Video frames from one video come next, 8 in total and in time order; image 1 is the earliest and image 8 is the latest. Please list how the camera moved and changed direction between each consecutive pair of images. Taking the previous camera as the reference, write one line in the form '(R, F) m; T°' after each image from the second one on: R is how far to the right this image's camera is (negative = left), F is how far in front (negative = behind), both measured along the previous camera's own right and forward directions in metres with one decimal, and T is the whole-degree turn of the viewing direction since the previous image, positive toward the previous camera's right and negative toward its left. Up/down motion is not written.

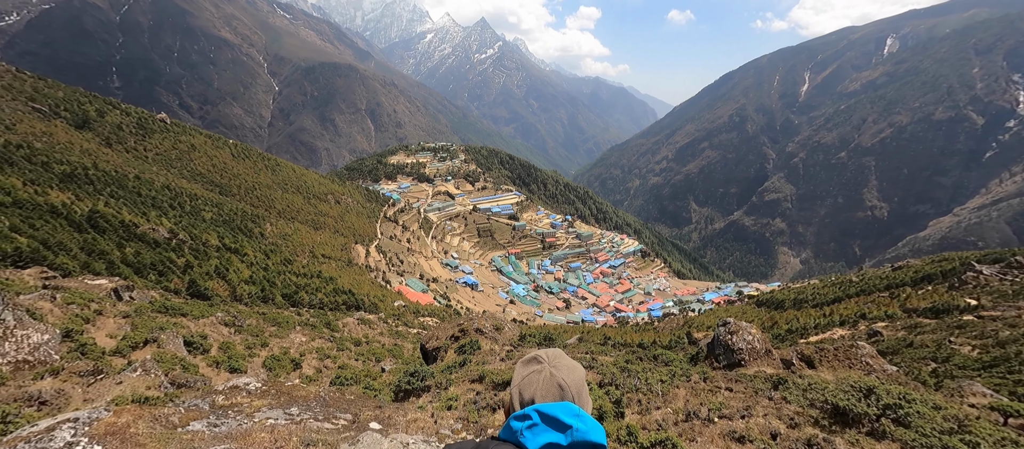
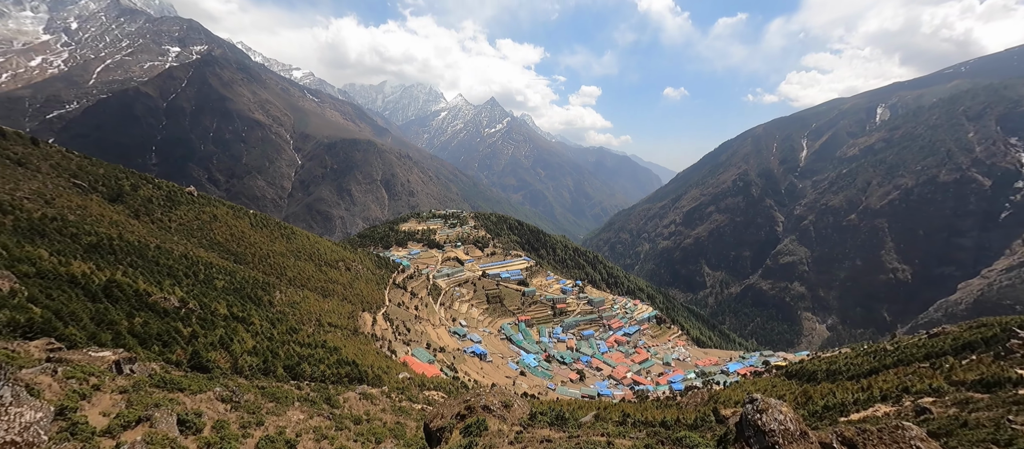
(0.0, +0.4) m; -1°
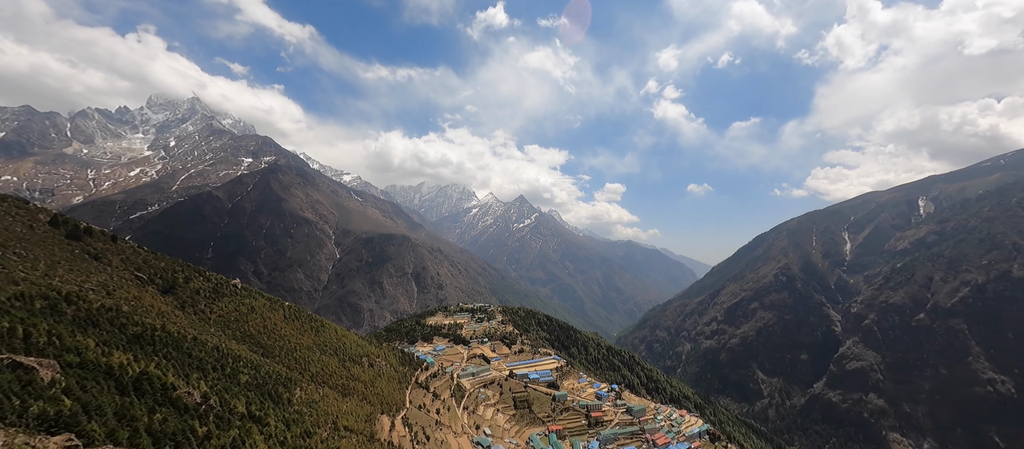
(0.0, +1.4) m; -4°
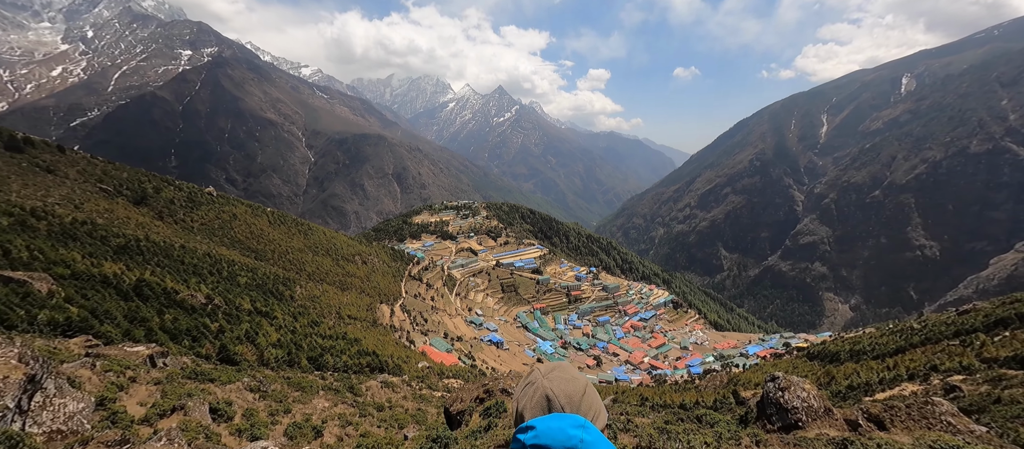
(0.0, -1.2) m; +2°
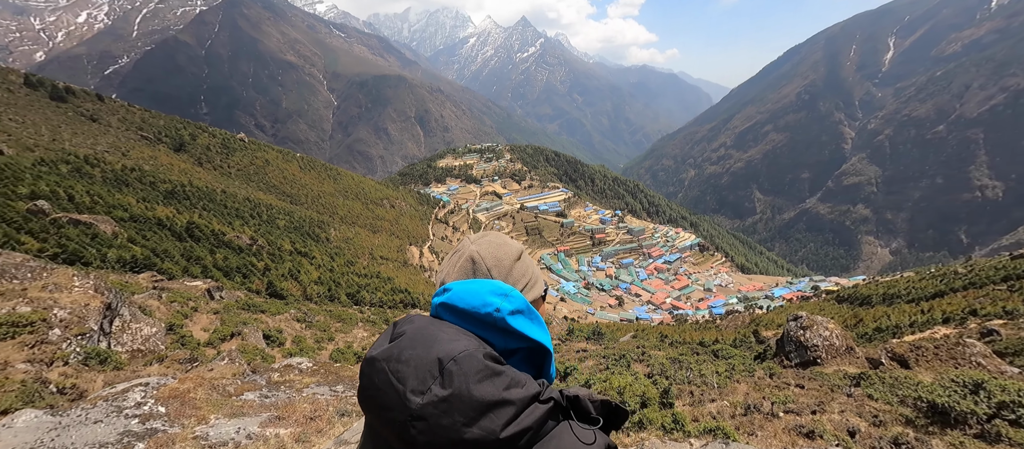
(+0.6, +0.3) m; -4°
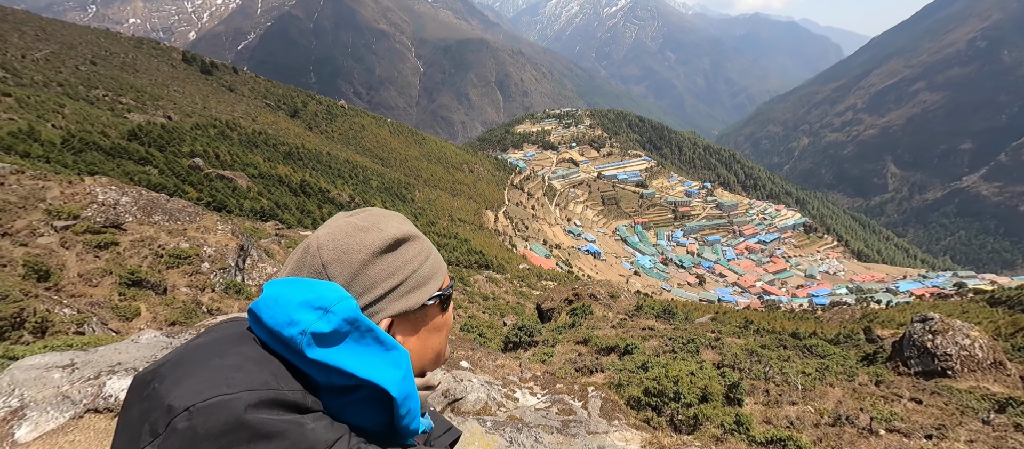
(+1.6, +1.1) m; -12°
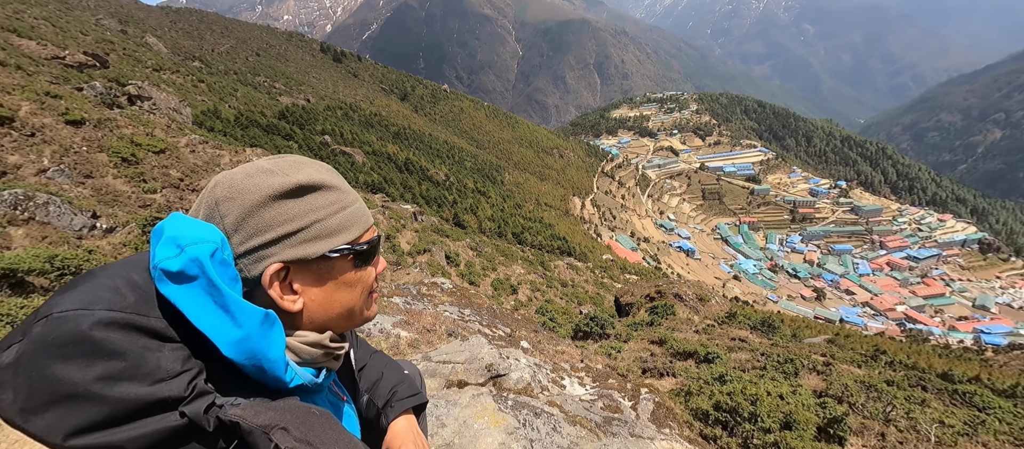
(+2.3, +0.3) m; -16°
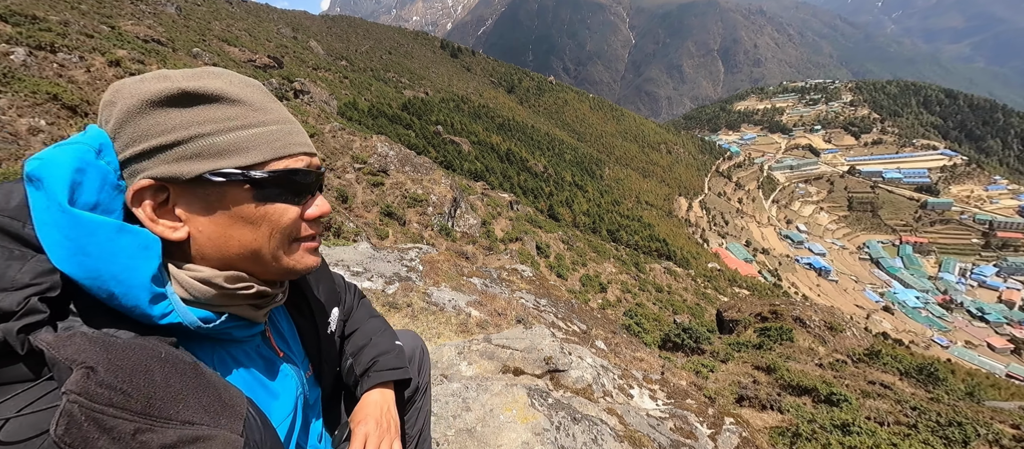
(+2.0, +0.9) m; -16°
